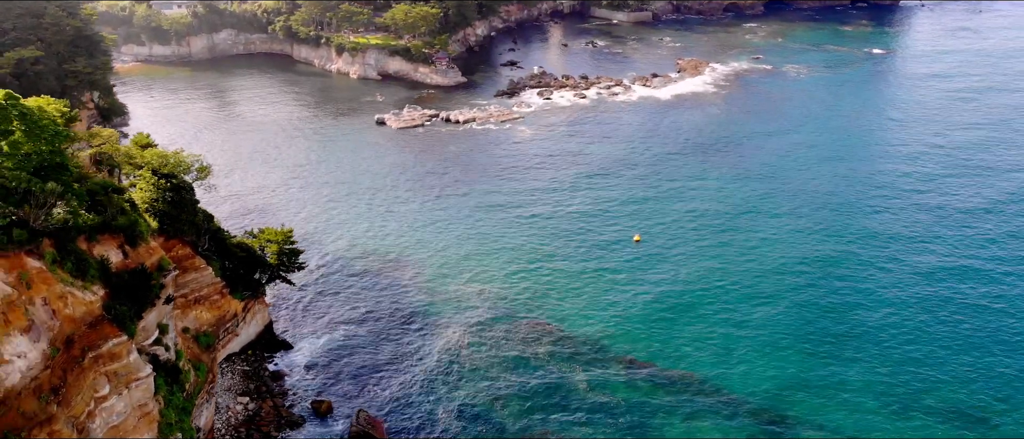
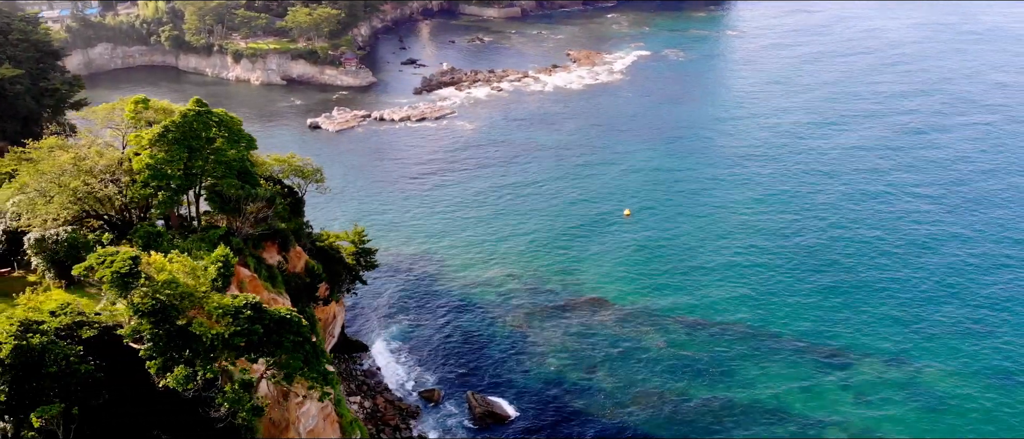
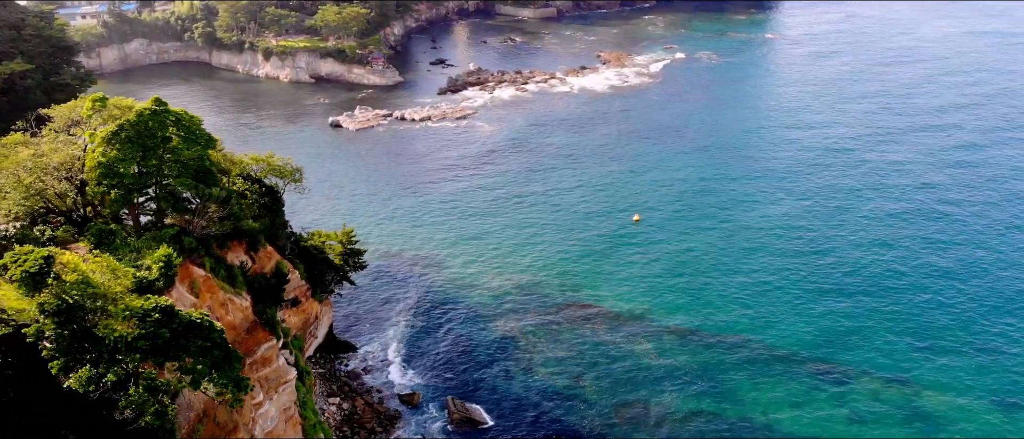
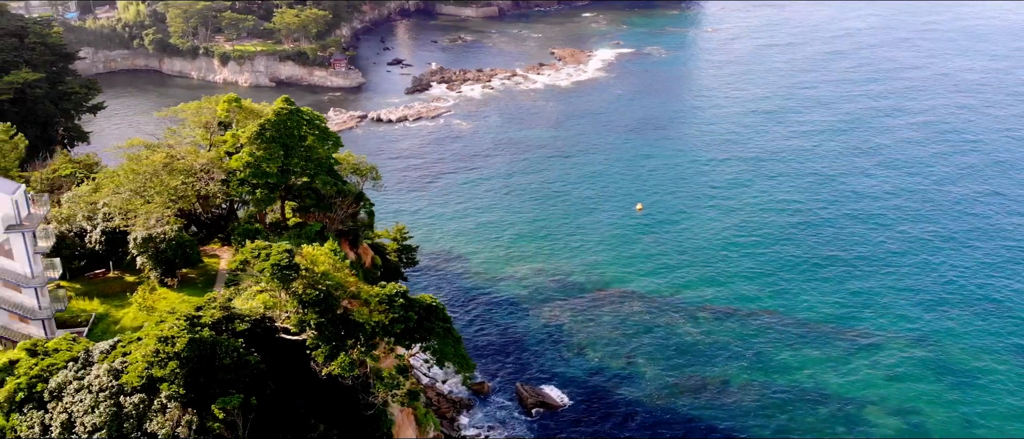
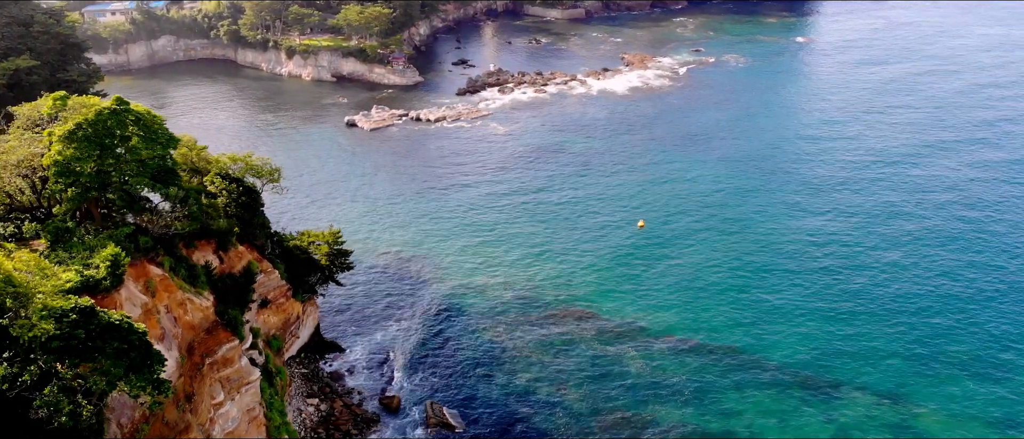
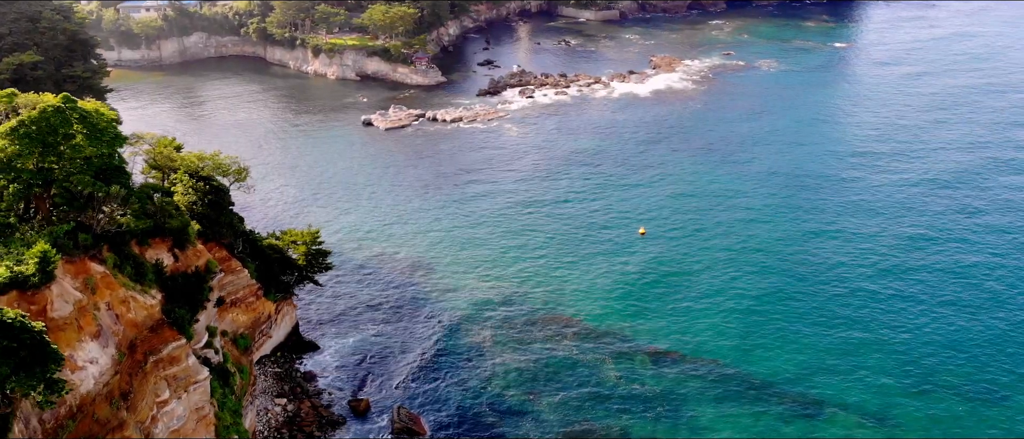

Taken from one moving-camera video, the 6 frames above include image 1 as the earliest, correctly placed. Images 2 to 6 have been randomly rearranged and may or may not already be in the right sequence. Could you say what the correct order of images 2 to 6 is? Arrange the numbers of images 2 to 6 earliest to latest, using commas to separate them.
6, 5, 3, 2, 4
